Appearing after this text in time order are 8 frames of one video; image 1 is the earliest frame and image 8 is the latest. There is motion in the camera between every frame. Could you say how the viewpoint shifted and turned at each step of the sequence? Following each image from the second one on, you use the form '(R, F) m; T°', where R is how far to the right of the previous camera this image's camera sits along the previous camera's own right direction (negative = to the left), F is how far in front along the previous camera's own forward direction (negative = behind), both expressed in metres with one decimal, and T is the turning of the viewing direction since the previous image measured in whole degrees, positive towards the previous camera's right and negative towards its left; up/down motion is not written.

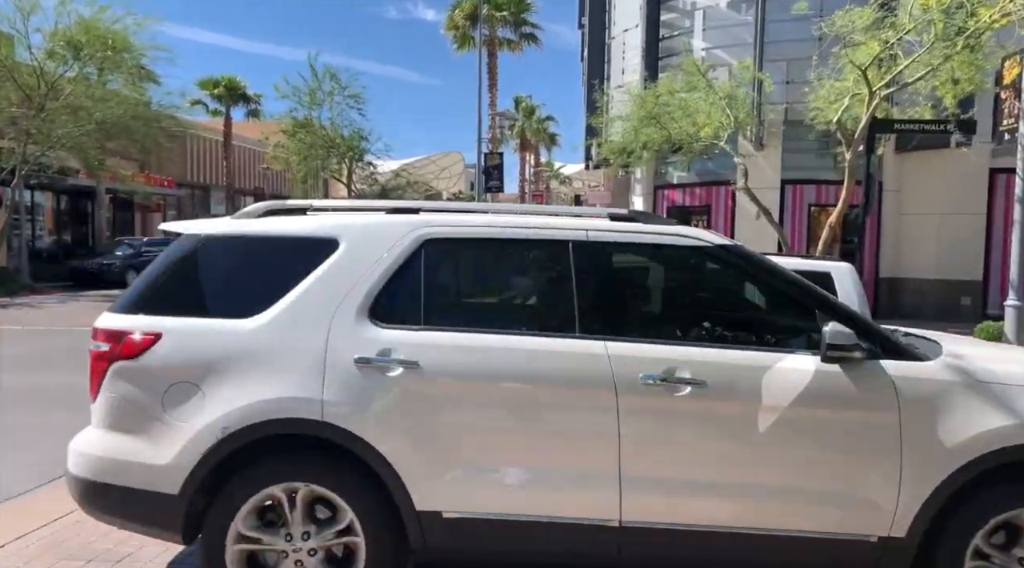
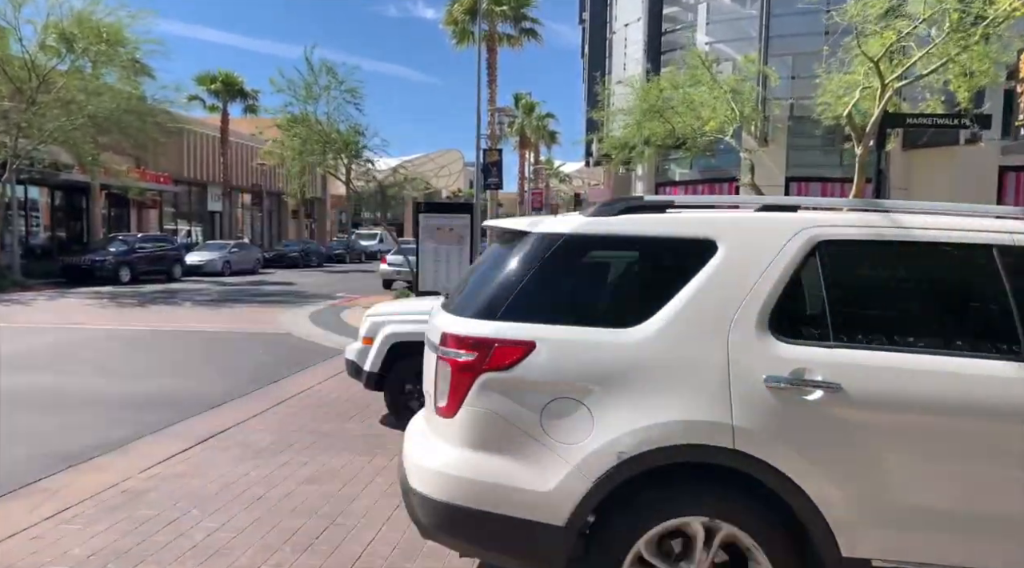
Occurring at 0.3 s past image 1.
(0.0, +0.4) m; 0°
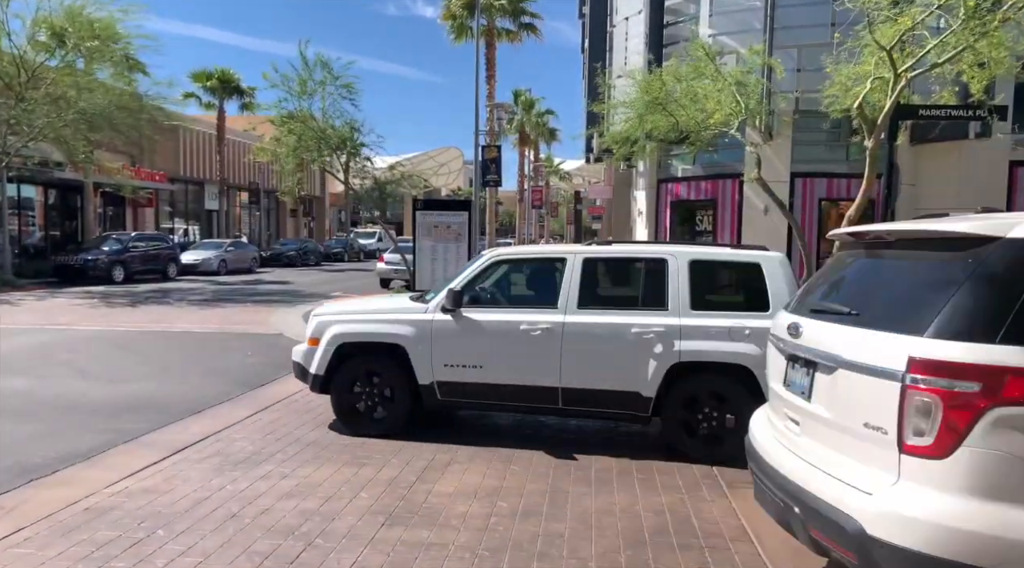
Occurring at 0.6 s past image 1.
(0.0, +0.4) m; 0°
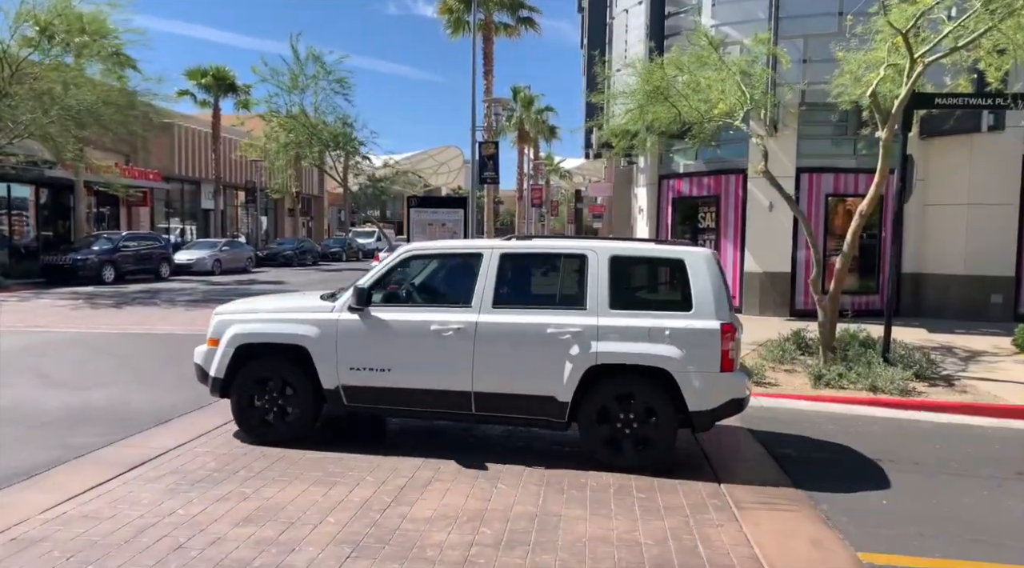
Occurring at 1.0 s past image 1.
(+0.1, +0.5) m; 0°
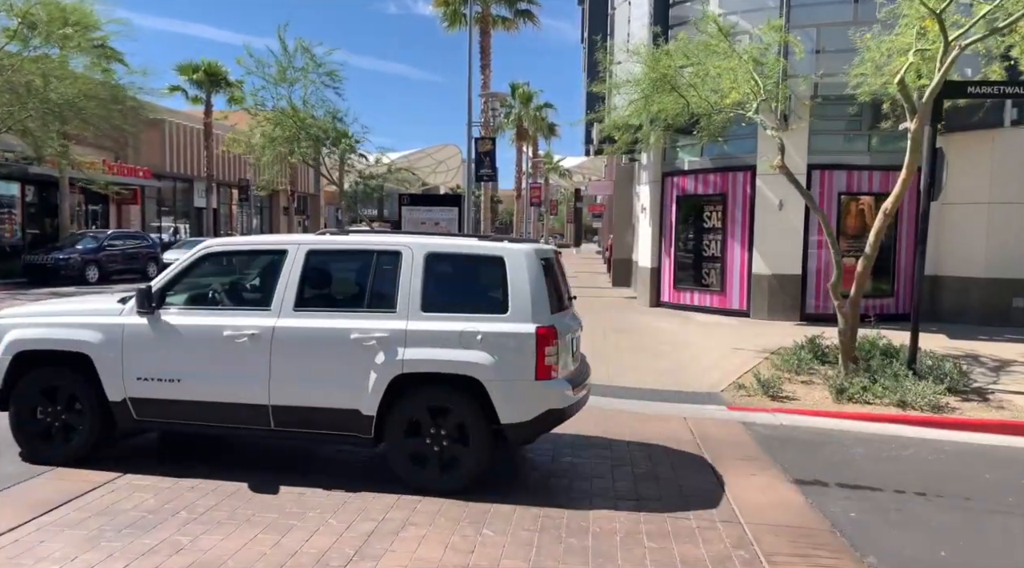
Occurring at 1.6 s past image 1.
(+0.1, +0.8) m; 0°
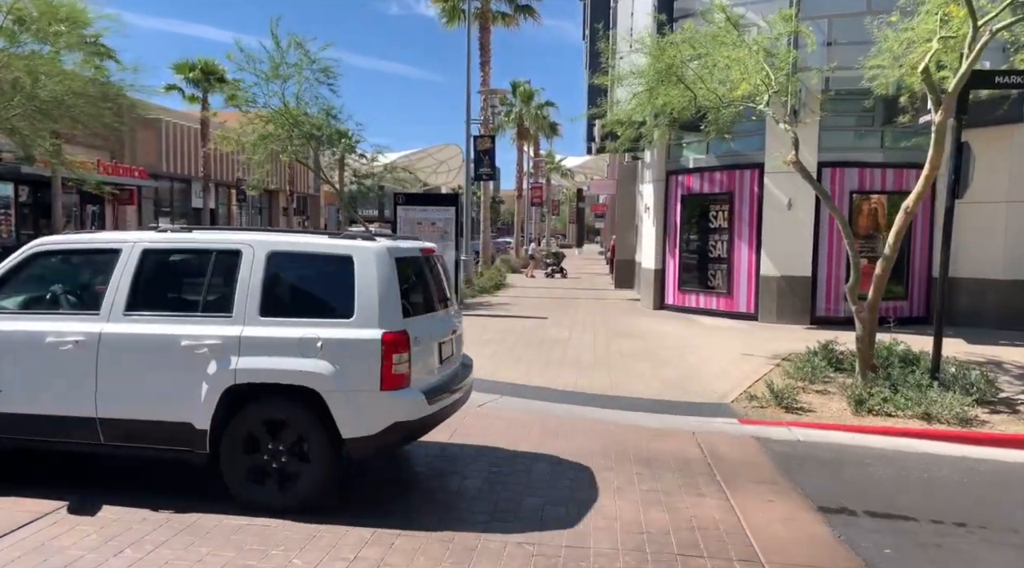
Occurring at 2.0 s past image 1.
(+0.1, +0.5) m; 0°
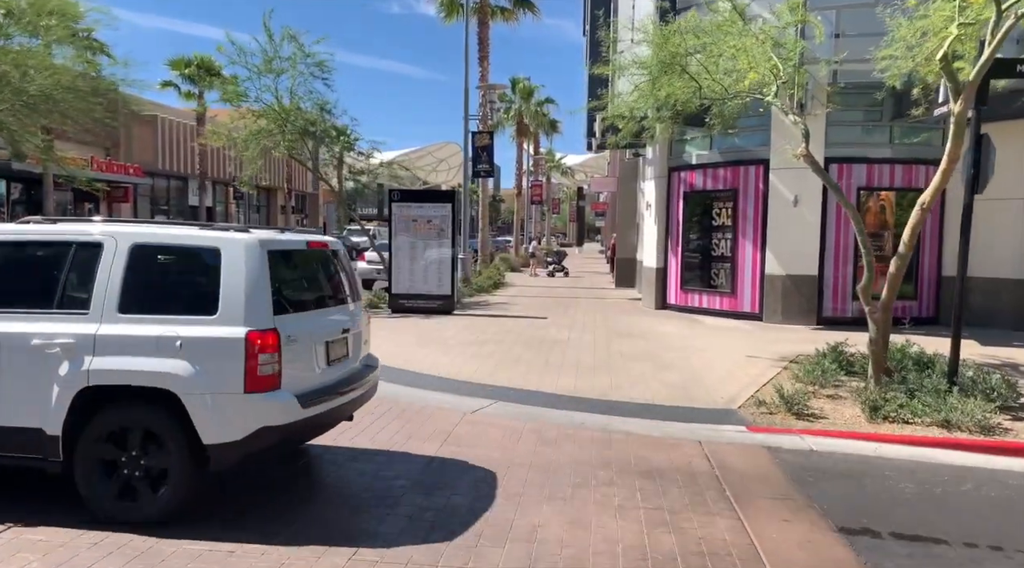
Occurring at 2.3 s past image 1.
(+0.1, +0.4) m; 0°
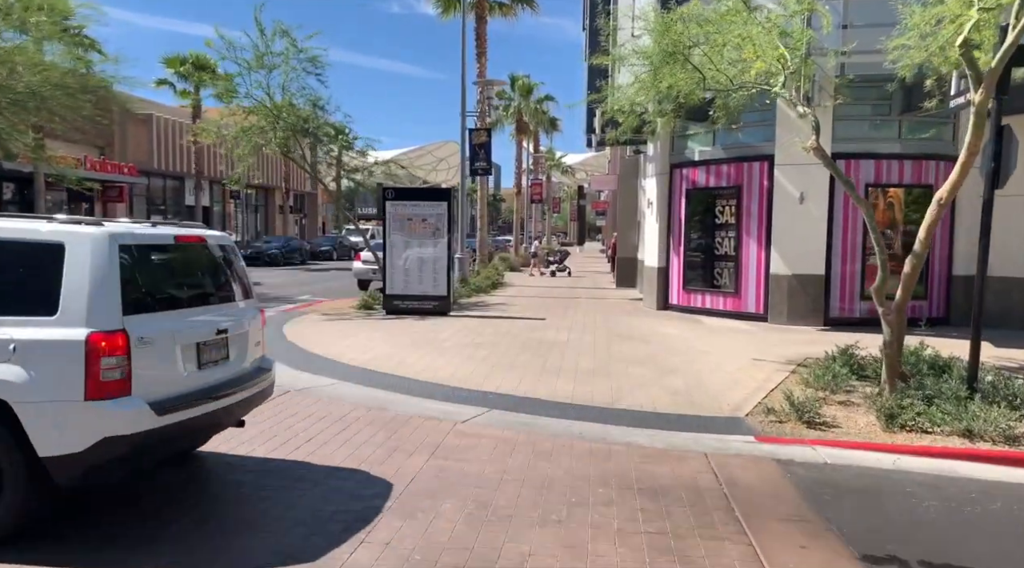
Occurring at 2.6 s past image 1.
(+0.1, +0.4) m; 0°
